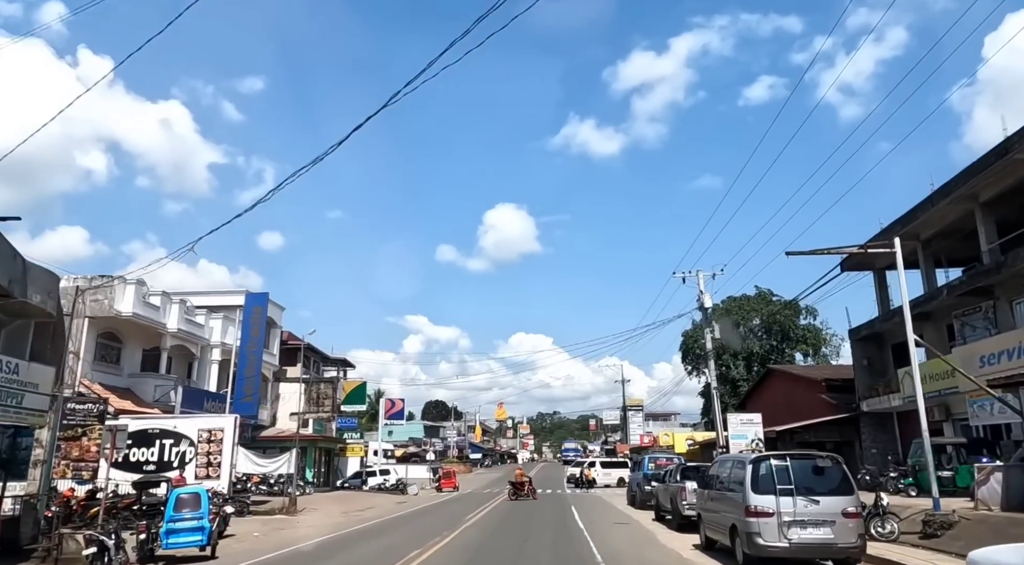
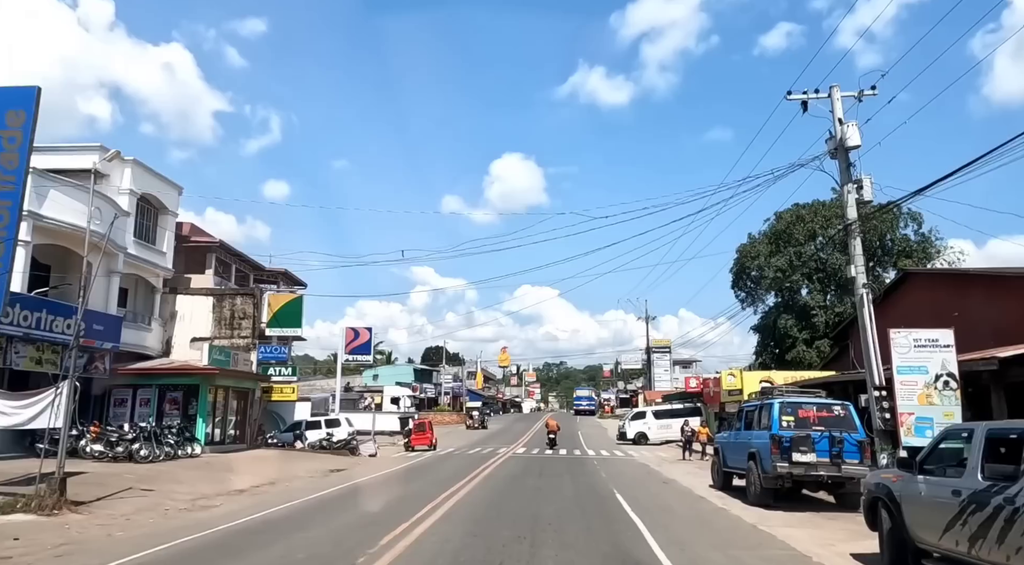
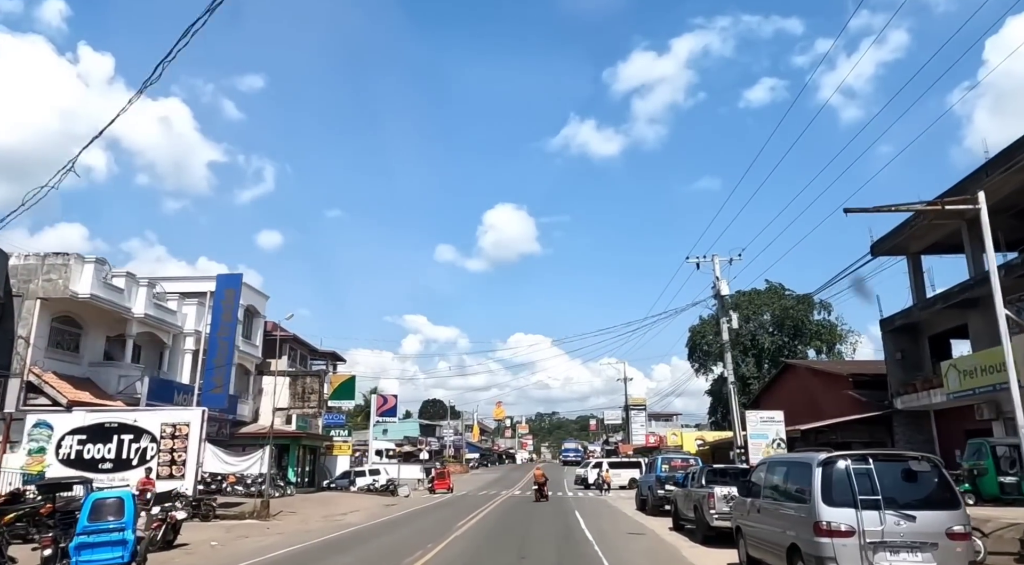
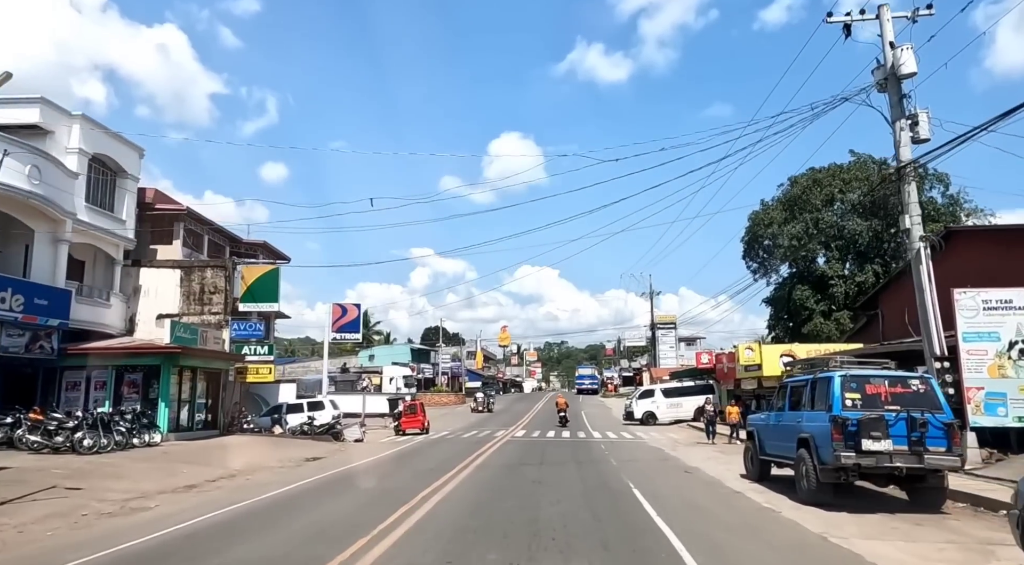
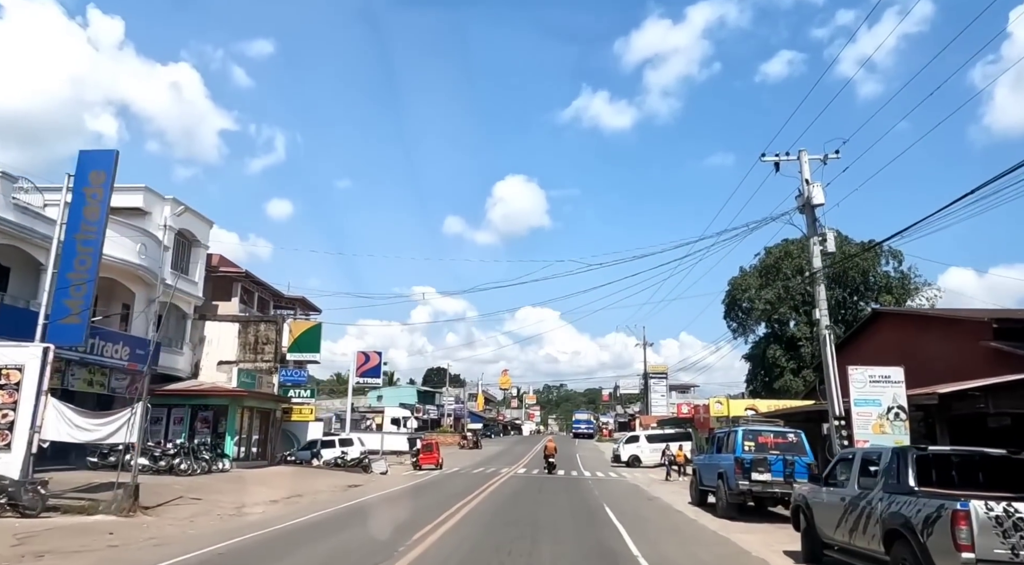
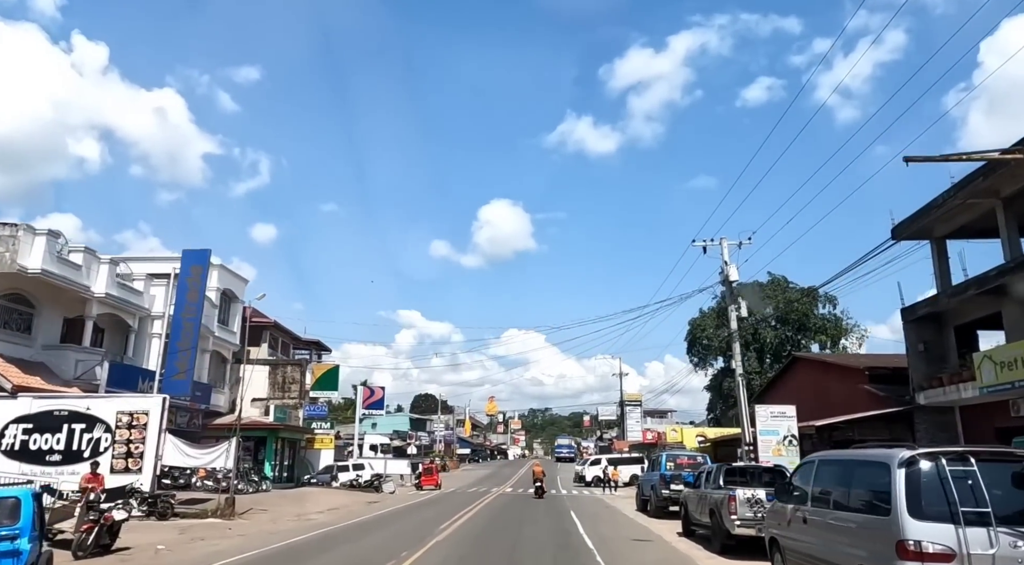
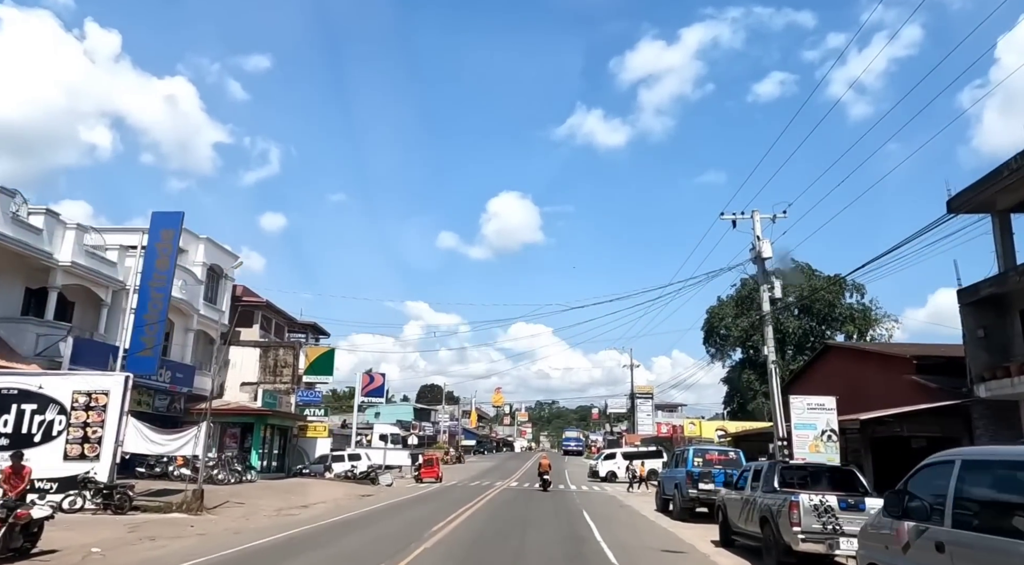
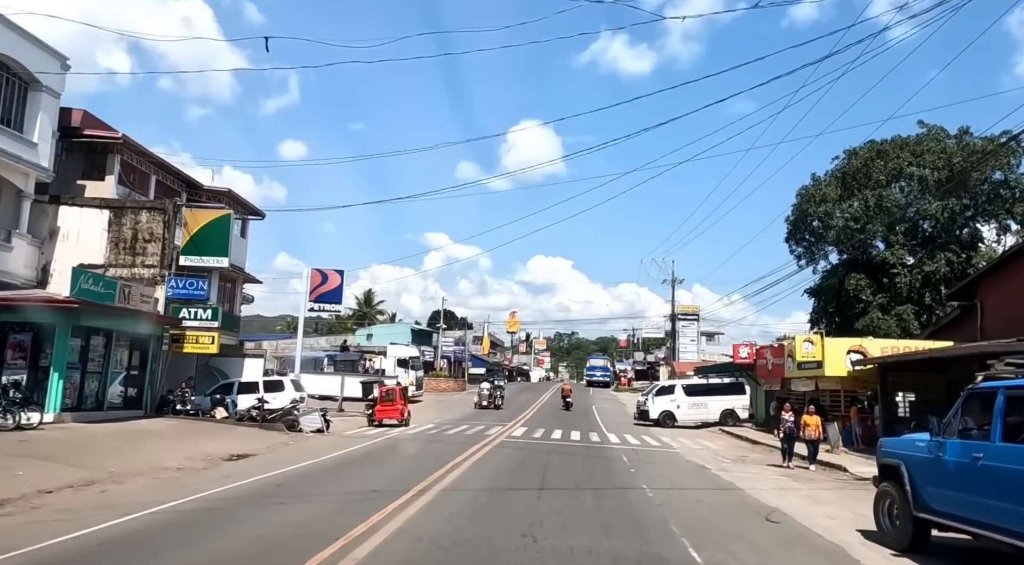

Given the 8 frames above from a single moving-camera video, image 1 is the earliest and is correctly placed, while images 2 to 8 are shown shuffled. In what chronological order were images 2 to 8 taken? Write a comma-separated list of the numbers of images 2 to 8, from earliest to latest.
3, 6, 7, 5, 2, 4, 8
